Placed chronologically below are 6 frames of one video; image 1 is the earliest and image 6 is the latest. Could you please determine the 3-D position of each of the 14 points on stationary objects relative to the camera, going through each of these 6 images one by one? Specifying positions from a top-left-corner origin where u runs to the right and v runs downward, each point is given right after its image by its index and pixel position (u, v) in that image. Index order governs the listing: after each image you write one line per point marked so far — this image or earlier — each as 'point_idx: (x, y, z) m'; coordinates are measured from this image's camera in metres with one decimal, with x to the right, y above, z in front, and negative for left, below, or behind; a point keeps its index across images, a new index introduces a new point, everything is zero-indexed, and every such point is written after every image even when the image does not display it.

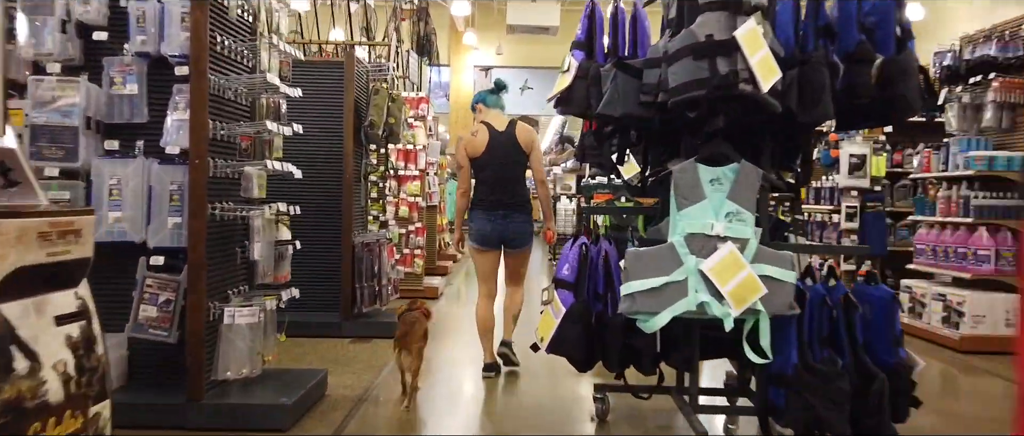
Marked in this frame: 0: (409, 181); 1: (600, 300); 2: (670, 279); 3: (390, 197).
0: (-0.8, +0.3, +5.7) m
1: (+0.3, -0.3, +2.6) m
2: (+0.5, -0.2, +2.2) m
3: (-0.9, +0.2, +5.7) m
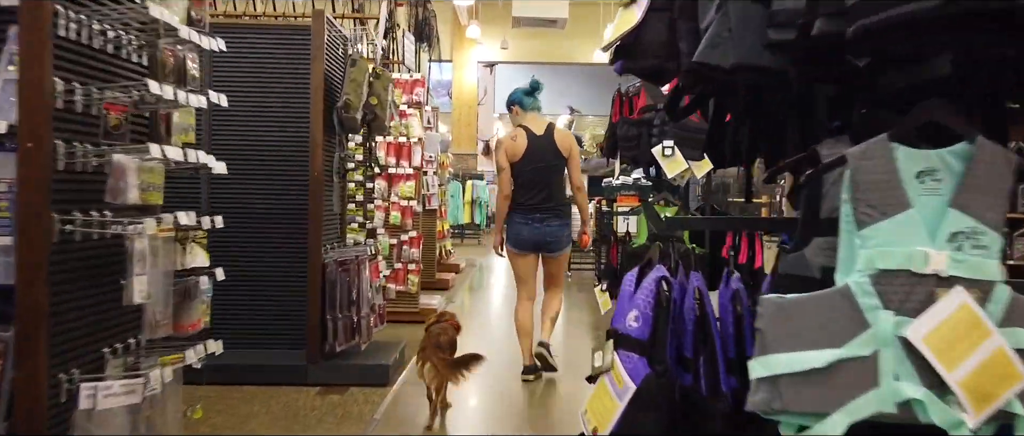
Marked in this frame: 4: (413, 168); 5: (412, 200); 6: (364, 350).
0: (-0.7, +0.2, +4.7) m
1: (+0.4, -0.3, +1.6) m
2: (+0.5, -0.2, +1.2) m
3: (-0.8, +0.1, +4.7) m
4: (-0.6, +0.3, +4.7) m
5: (-0.6, +0.1, +4.8) m
6: (-0.7, -0.6, +3.4) m
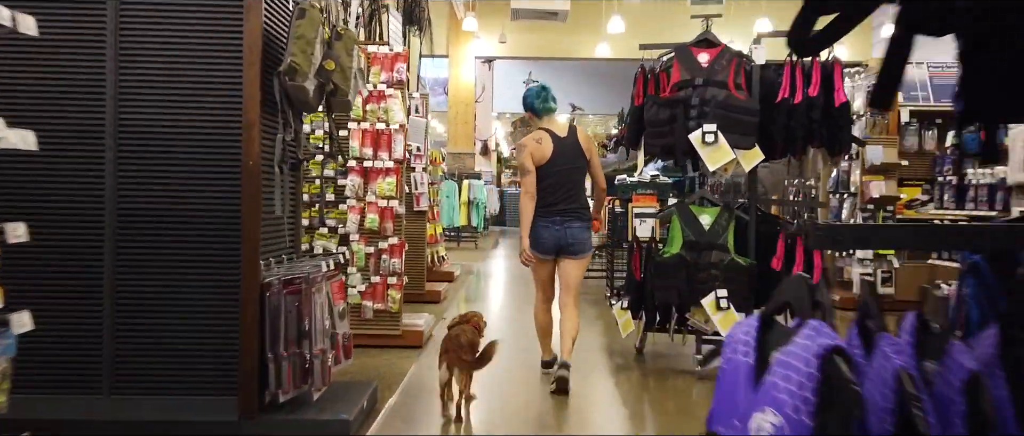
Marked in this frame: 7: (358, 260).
0: (-0.7, +0.2, +3.9) m
1: (+0.4, -0.3, +0.8) m
2: (+0.6, -0.2, +0.4) m
3: (-0.8, +0.1, +3.9) m
4: (-0.6, +0.3, +3.9) m
5: (-0.6, +0.1, +4.0) m
6: (-0.7, -0.6, +2.6) m
7: (-0.8, -0.2, +3.9) m
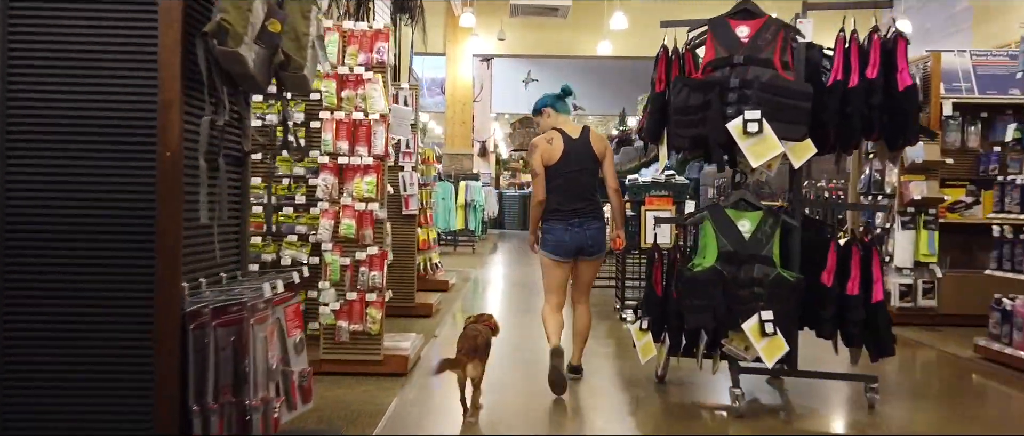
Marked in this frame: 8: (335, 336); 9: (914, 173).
0: (-0.7, +0.2, +3.3) m
1: (+0.4, -0.4, +0.3) m
2: (+0.6, -0.2, -0.1) m
3: (-0.8, +0.1, +3.3) m
4: (-0.6, +0.3, +3.3) m
5: (-0.6, +0.1, +3.4) m
6: (-0.7, -0.6, +2.0) m
7: (-0.8, -0.2, +3.3) m
8: (-0.8, -0.5, +3.3) m
9: (+2.7, +0.3, +5.1) m
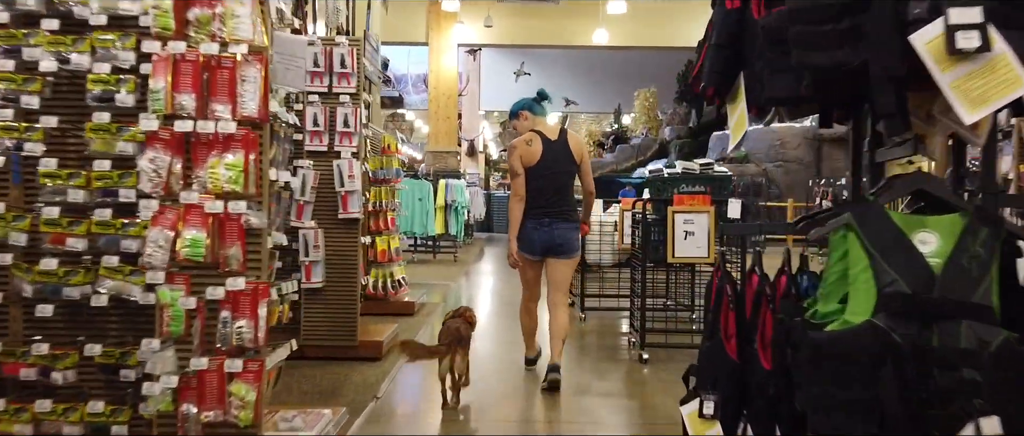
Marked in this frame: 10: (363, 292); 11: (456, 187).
0: (-0.8, +0.2, +2.0) m
1: (+0.4, -0.4, -1.1) m
2: (+0.5, -0.3, -1.5) m
3: (-0.9, 0.0, +1.9) m
4: (-0.7, +0.3, +2.0) m
5: (-0.7, +0.1, +2.0) m
6: (-0.7, -0.6, +0.6) m
7: (-0.9, -0.3, +1.9) m
8: (-0.9, -0.6, +2.0) m
9: (+2.6, +0.3, +3.7) m
10: (-1.0, -0.5, +5.2) m
11: (-0.7, +0.4, +10.0) m
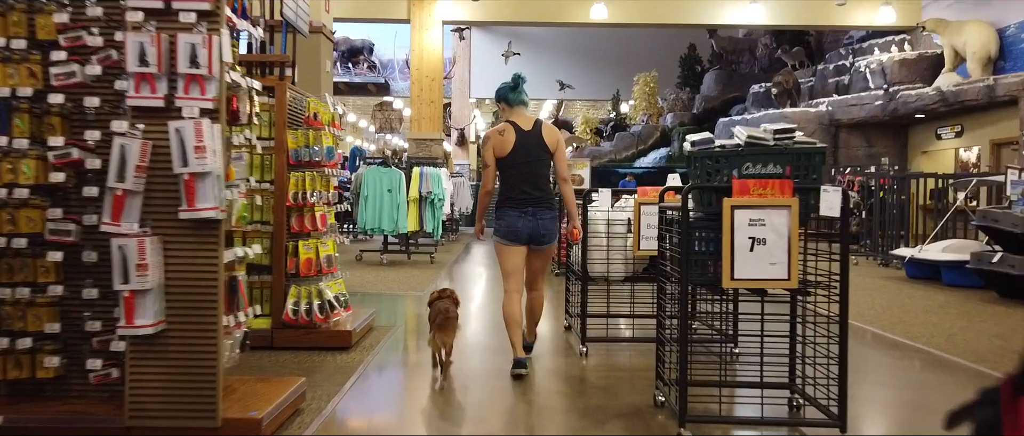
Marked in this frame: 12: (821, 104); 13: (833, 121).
0: (-0.9, +0.2, +0.5) m
1: (+0.3, -0.4, -2.5) m
2: (+0.4, -0.3, -2.9) m
3: (-1.0, 0.0, +0.5) m
4: (-0.8, +0.2, +0.6) m
5: (-0.8, 0.0, +0.6) m
6: (-0.8, -0.7, -0.8) m
7: (-1.0, -0.3, +0.5) m
8: (-1.0, -0.6, +0.5) m
9: (+2.5, +0.3, +2.3) m
10: (-1.2, -0.5, +3.7) m
11: (-0.9, +0.5, +8.6) m
12: (+6.7, +2.5, +16.3) m
13: (+6.8, +2.0, +15.9) m
